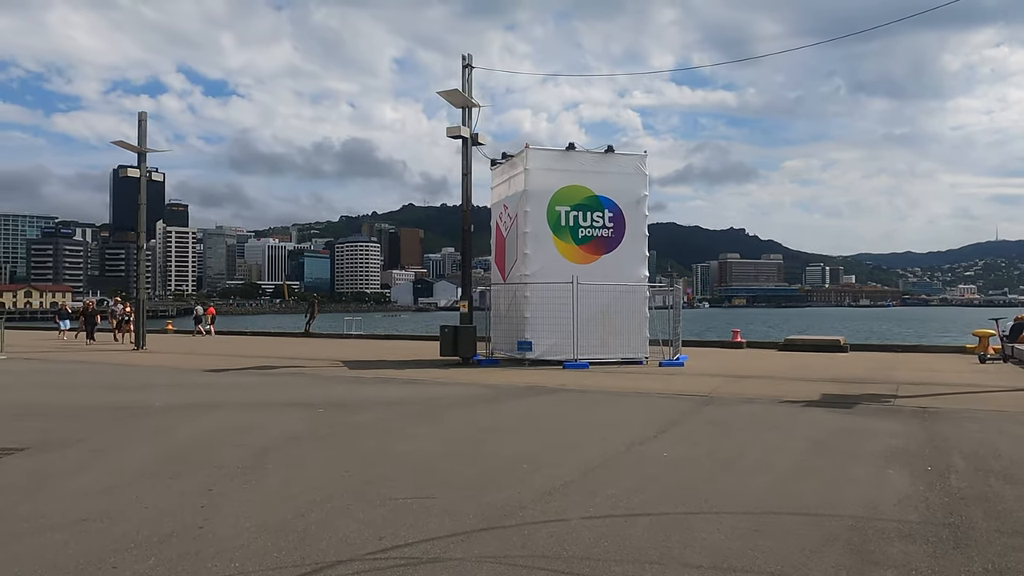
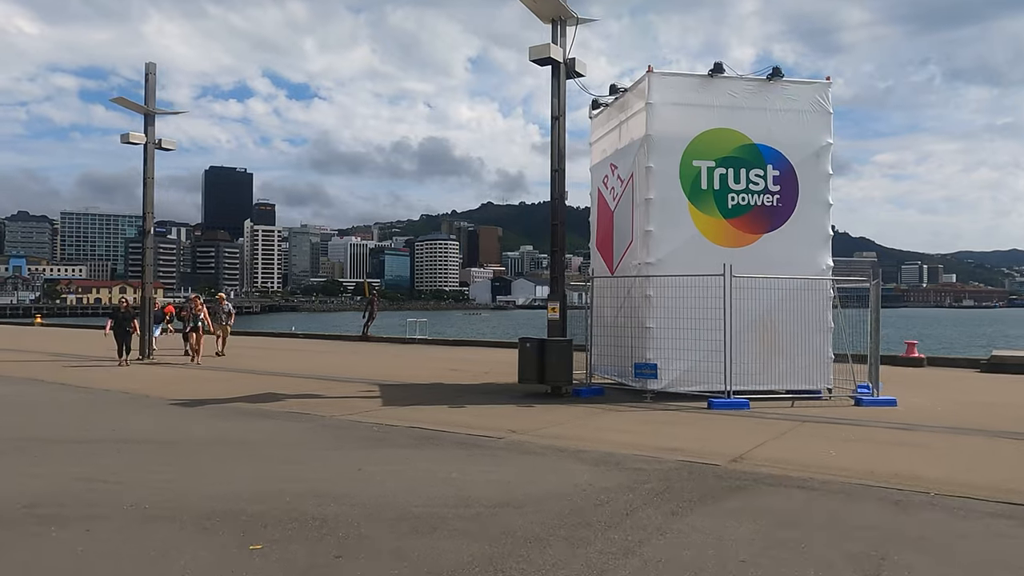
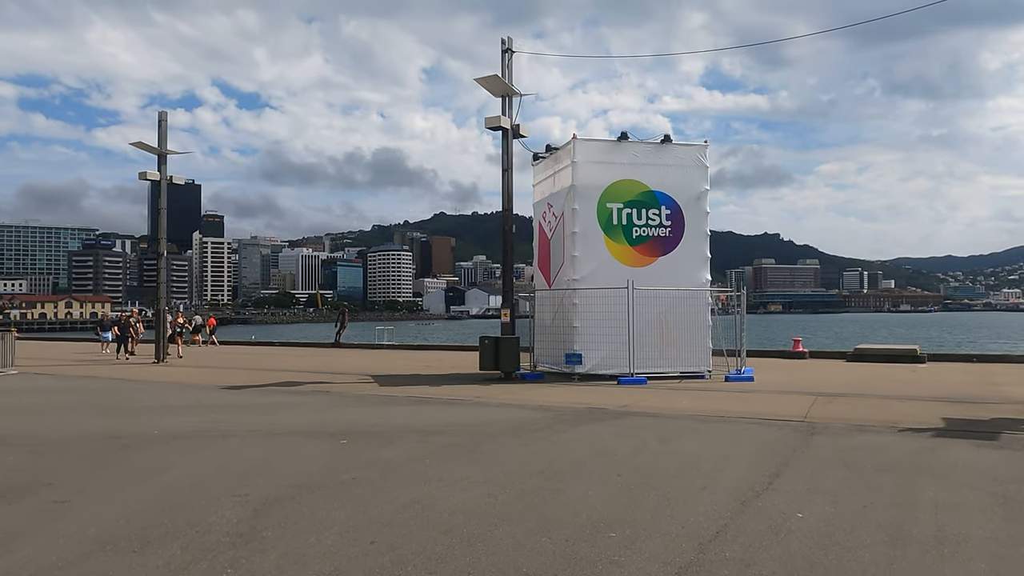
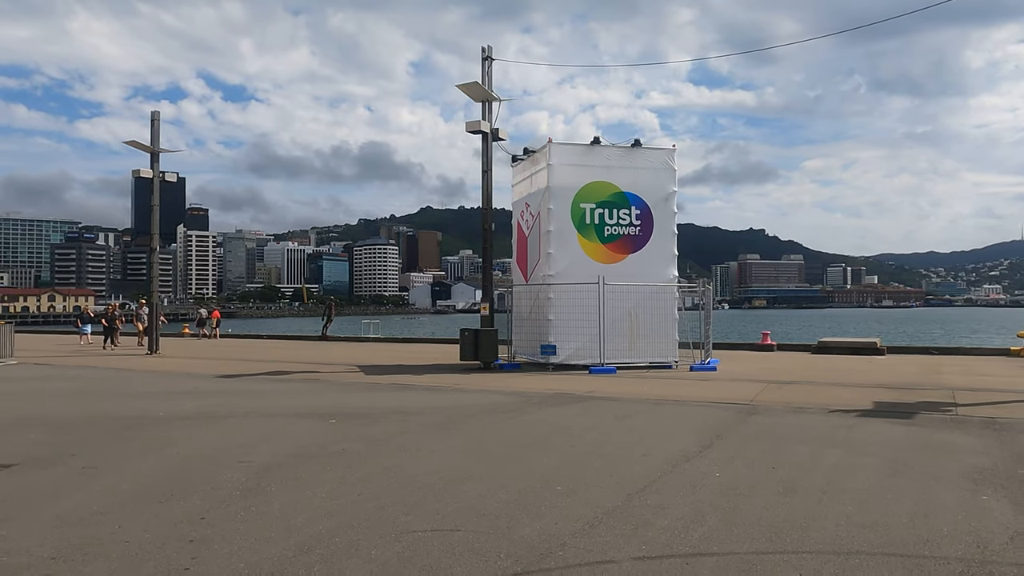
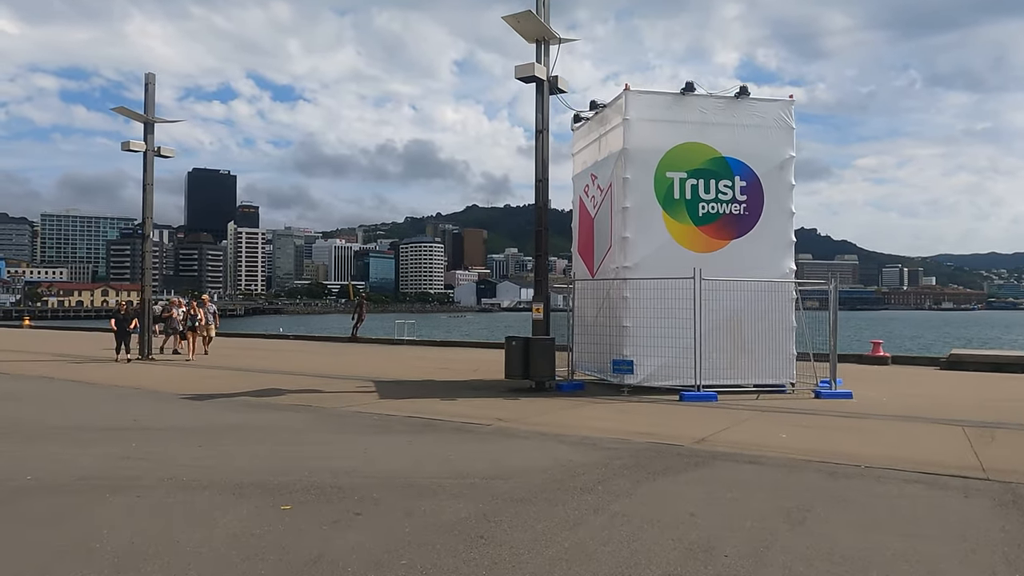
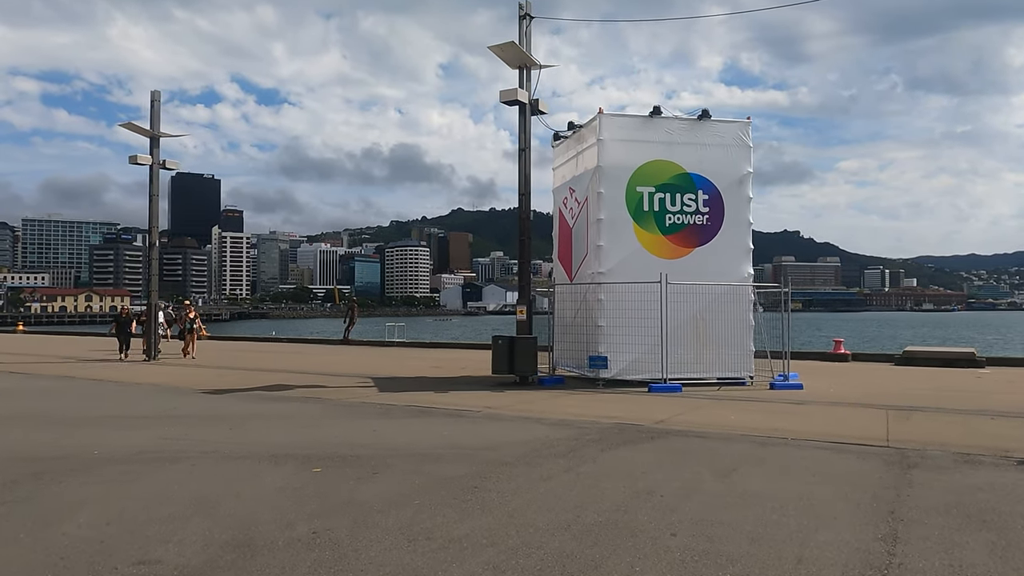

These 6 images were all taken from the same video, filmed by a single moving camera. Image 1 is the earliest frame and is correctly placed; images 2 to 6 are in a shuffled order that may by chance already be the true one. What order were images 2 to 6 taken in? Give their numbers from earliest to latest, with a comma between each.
4, 3, 6, 5, 2
